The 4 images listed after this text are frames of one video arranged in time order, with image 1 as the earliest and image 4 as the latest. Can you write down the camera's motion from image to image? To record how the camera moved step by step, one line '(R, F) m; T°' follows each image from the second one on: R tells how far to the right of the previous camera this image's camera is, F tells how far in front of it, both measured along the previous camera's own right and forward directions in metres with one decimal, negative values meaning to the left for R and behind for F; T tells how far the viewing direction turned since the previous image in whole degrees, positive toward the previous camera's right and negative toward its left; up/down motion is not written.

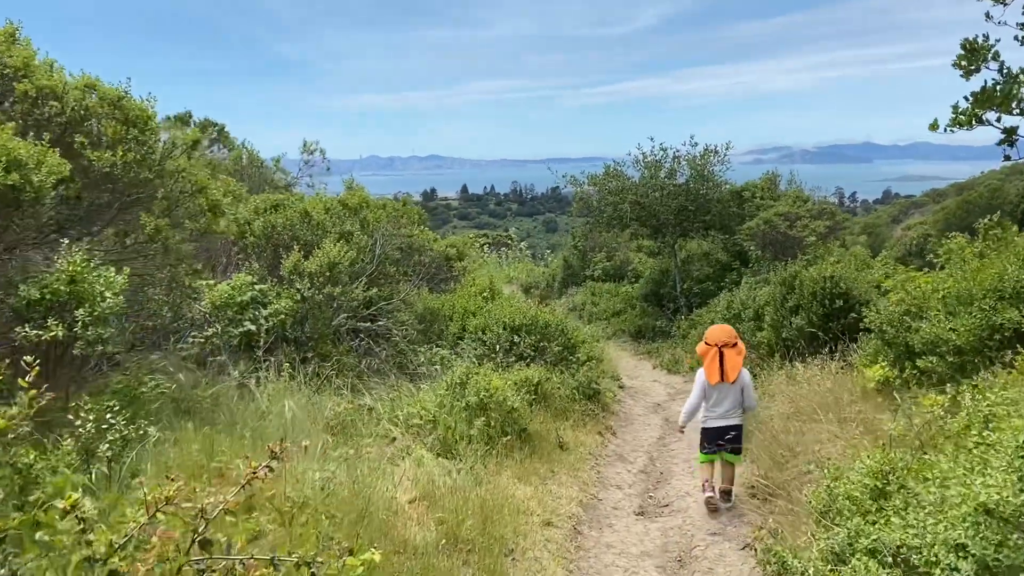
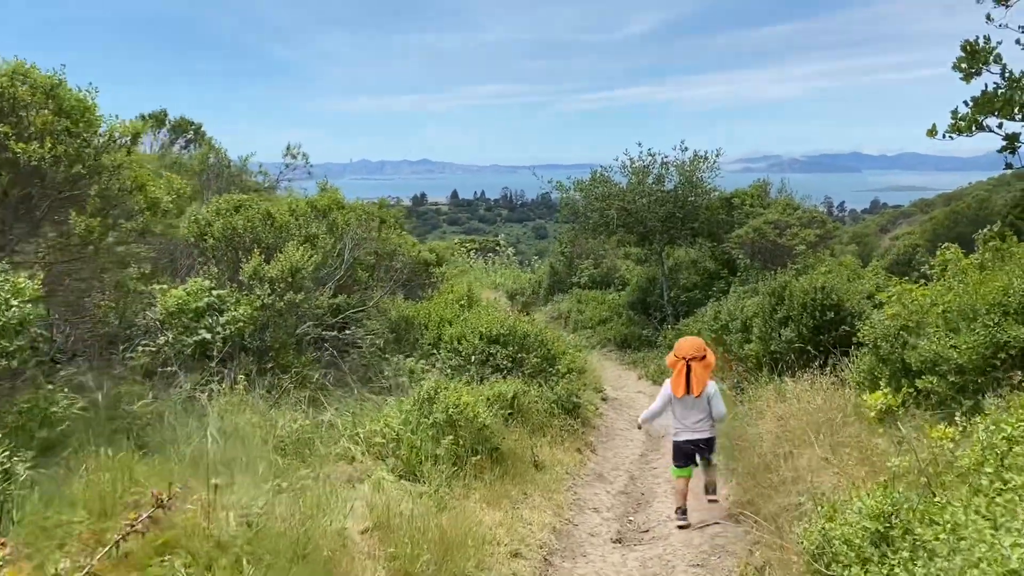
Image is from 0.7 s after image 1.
(+0.1, +0.4) m; +1°
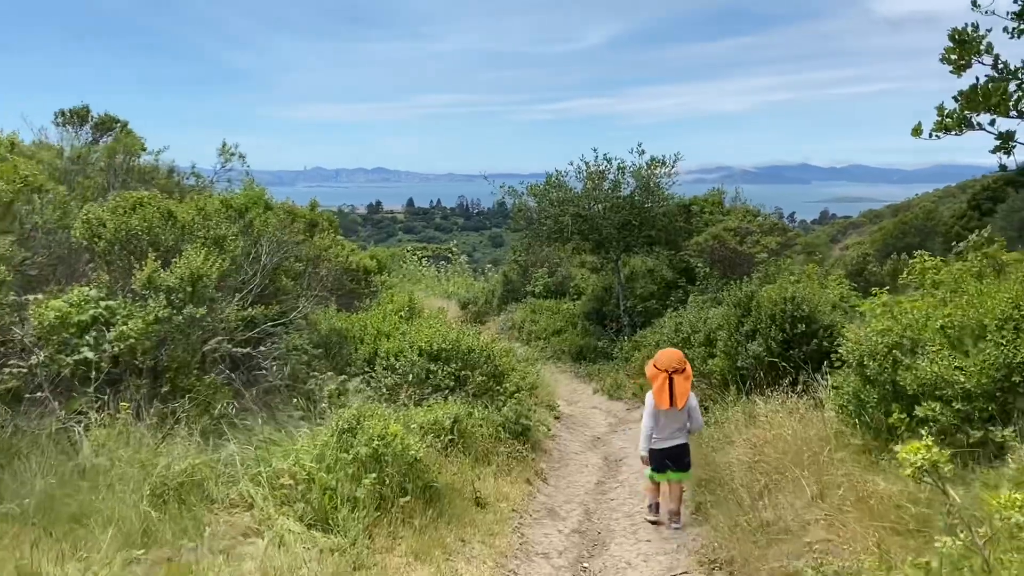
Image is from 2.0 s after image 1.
(+0.1, +0.9) m; +3°
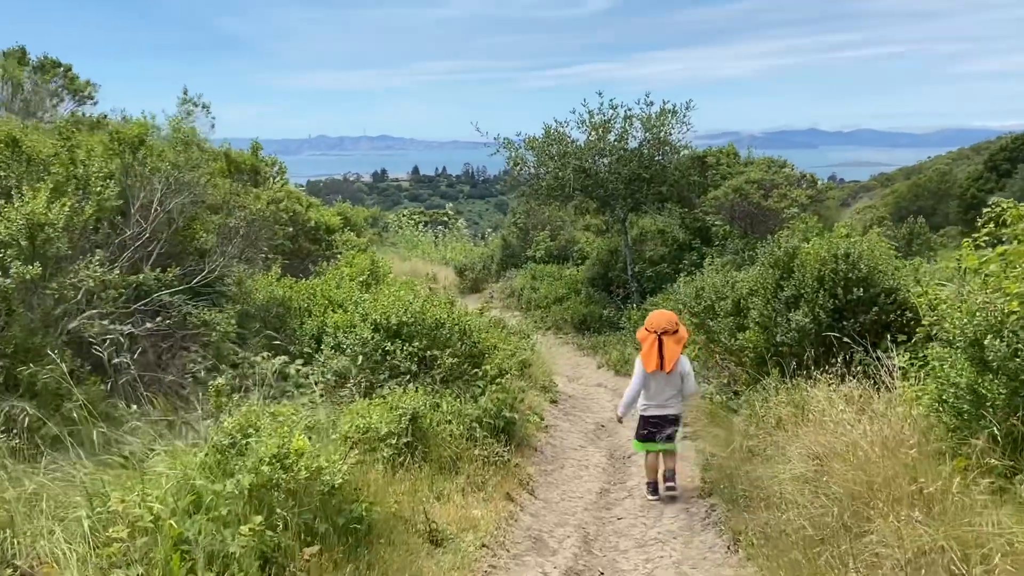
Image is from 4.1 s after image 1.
(+0.2, +1.8) m; 0°
